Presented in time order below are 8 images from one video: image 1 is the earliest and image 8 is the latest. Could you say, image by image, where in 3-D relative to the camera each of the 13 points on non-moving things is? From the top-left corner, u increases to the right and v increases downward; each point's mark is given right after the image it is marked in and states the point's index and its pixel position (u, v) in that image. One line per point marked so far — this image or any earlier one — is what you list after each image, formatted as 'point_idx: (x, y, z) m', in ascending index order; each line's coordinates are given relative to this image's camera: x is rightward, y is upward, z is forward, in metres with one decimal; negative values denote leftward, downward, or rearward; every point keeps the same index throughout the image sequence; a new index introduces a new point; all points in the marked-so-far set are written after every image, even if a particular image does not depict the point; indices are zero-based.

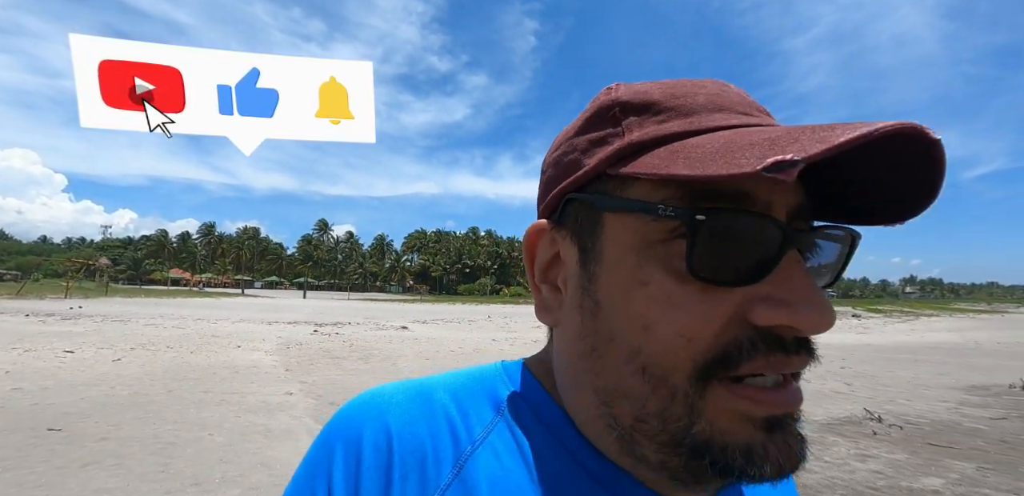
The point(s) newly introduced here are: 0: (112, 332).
0: (-15.6, -3.2, +17.9) m
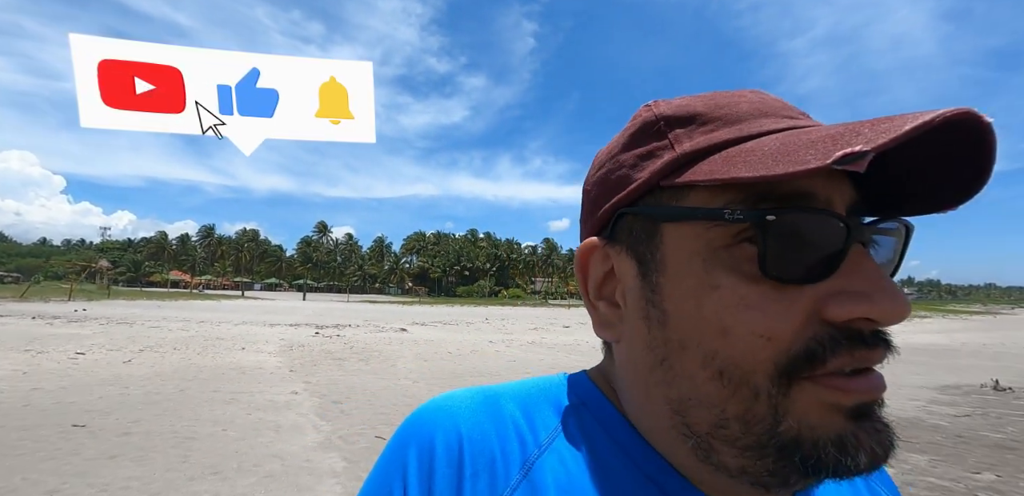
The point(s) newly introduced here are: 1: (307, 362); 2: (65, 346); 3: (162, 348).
0: (-15.7, -3.4, +18.4) m
1: (-5.8, -3.2, +12.9) m
2: (-14.8, -3.2, +15.3) m
3: (-11.3, -3.2, +14.8) m
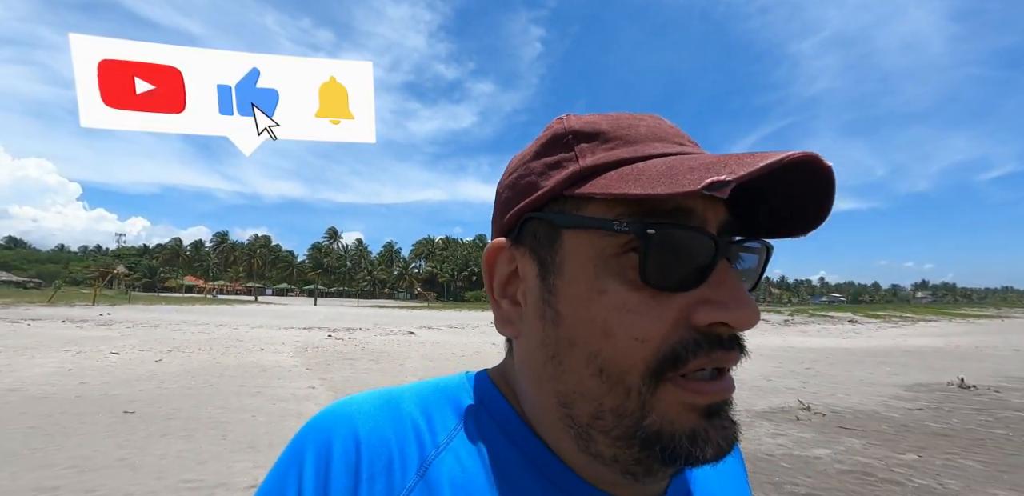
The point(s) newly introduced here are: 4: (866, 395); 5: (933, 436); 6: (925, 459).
0: (-15.7, -3.8, +19.7) m
1: (-5.8, -3.5, +14.1) m
2: (-14.9, -3.6, +16.6) m
3: (-11.3, -3.5, +16.1) m
4: (+9.0, -3.7, +11.7) m
5: (+7.5, -3.3, +8.1) m
6: (+6.2, -3.2, +6.9) m
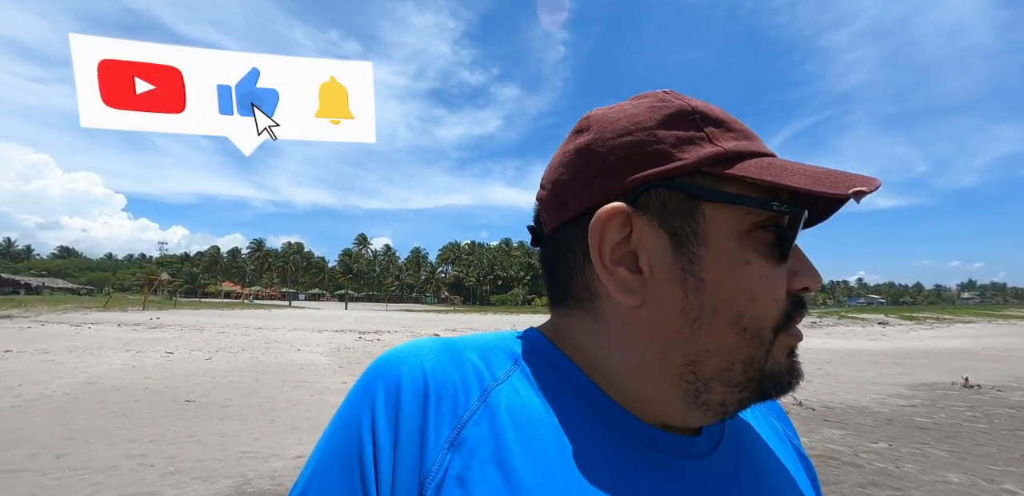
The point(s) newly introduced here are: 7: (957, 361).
0: (-14.9, -4.2, +21.5) m
1: (-5.4, -3.8, +15.3) m
2: (-14.2, -4.0, +18.3) m
3: (-10.7, -3.9, +17.7) m
4: (+9.4, -3.8, +12.1) m
5: (+7.6, -3.4, +8.6) m
6: (+6.3, -3.3, +7.5) m
7: (+19.4, -4.9, +19.9) m
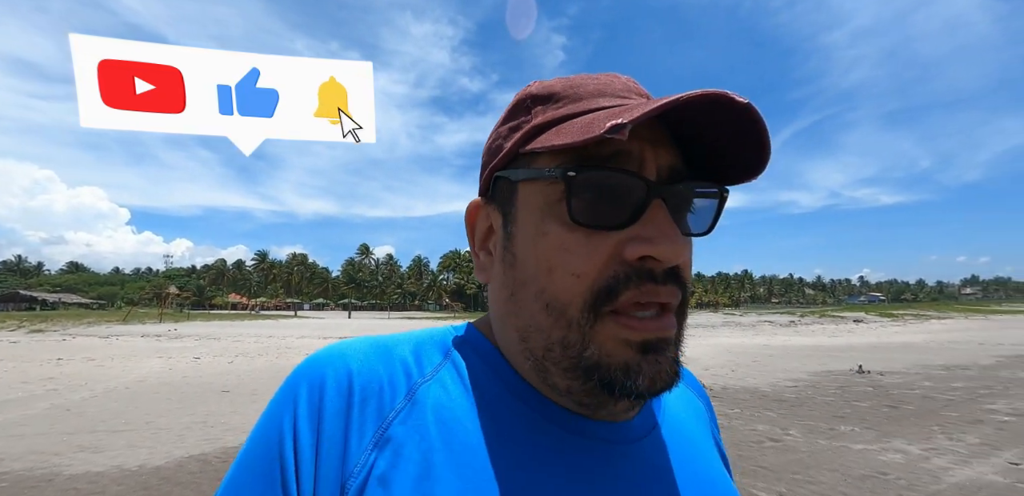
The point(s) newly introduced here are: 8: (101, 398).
0: (-15.9, -5.2, +24.4) m
1: (-6.4, -4.5, +18.1) m
2: (-15.2, -4.9, +21.2) m
3: (-11.7, -4.8, +20.5) m
4: (+8.3, -4.2, +14.8) m
5: (+6.5, -3.8, +11.4) m
6: (+5.2, -3.7, +10.2) m
7: (+18.4, -5.1, +22.5) m
8: (-10.5, -3.8, +11.7) m
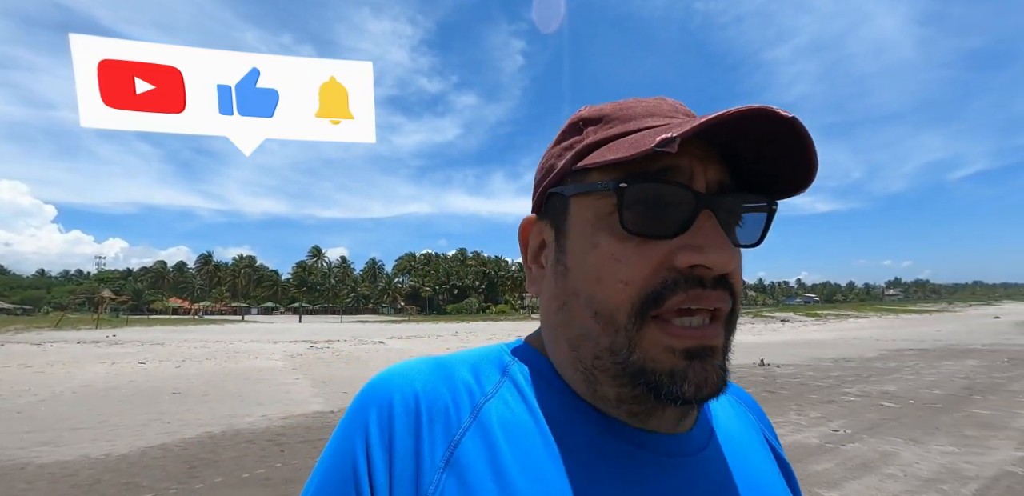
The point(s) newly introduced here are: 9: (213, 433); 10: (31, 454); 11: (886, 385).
0: (-18.7, -5.5, +24.1) m
1: (-8.6, -4.7, +18.8) m
2: (-17.7, -5.1, +21.0) m
3: (-14.2, -5.0, +20.6) m
4: (+6.3, -4.5, +16.8) m
5: (+4.8, -4.1, +13.2) m
6: (+3.6, -3.9, +12.0) m
7: (+15.7, -5.6, +25.4) m
8: (-12.2, -4.0, +12.0) m
9: (-5.4, -3.4, +8.3) m
10: (-7.8, -3.3, +7.4) m
11: (+10.7, -3.9, +13.1) m
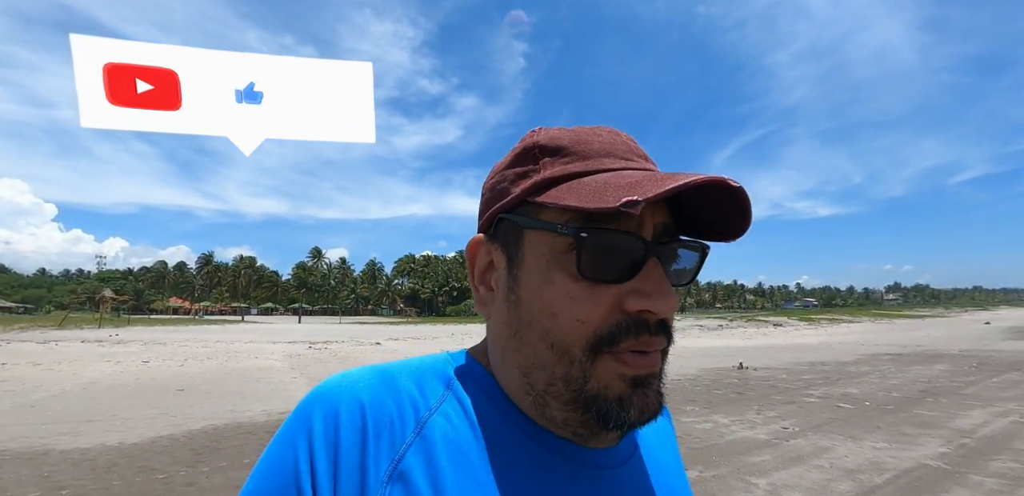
0: (-19.1, -5.6, +24.9) m
1: (-9.1, -4.9, +19.6) m
2: (-18.2, -5.3, +21.8) m
3: (-14.6, -5.2, +21.4) m
4: (+5.8, -4.8, +17.6) m
5: (+4.4, -4.4, +14.0) m
6: (+3.2, -4.2, +12.7) m
7: (+15.2, -6.0, +26.2) m
8: (-12.6, -4.2, +12.8) m
9: (-5.9, -3.5, +9.1) m
10: (-8.3, -3.5, +8.2) m
11: (+10.2, -4.3, +13.9) m
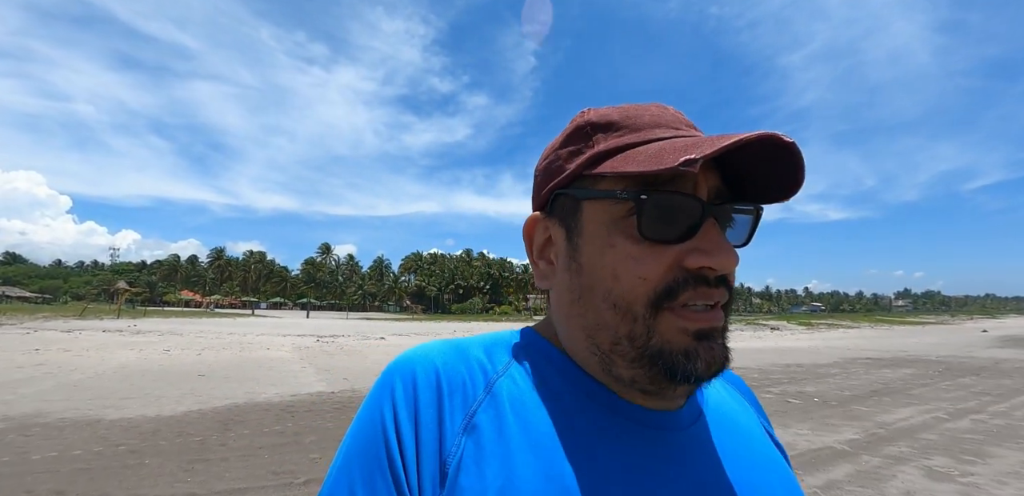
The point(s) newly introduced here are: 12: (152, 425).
0: (-19.4, -5.4, +26.6) m
1: (-9.4, -4.9, +21.1) m
2: (-18.5, -5.1, +23.5) m
3: (-15.0, -5.1, +23.1) m
4: (+5.5, -5.1, +18.9) m
5: (+3.9, -4.6, +15.3) m
6: (+2.7, -4.4, +14.1) m
7: (+14.9, -6.4, +27.3) m
8: (-13.1, -4.1, +14.4) m
9: (-6.4, -3.6, +10.6) m
10: (-8.8, -3.5, +9.7) m
11: (+9.8, -4.6, +15.1) m
12: (-6.9, -3.4, +8.8) m
